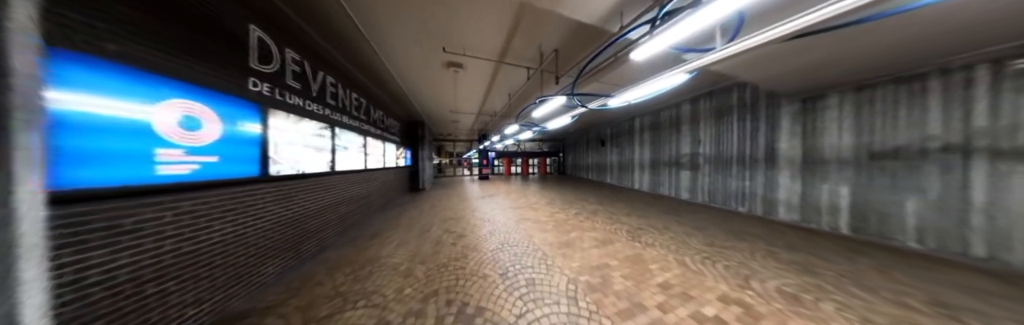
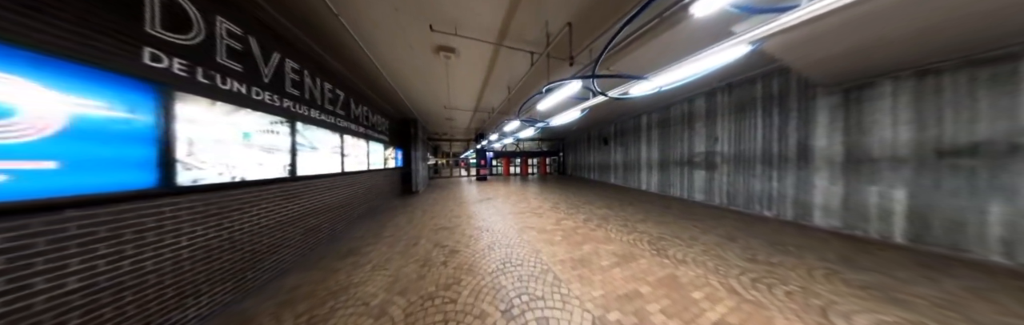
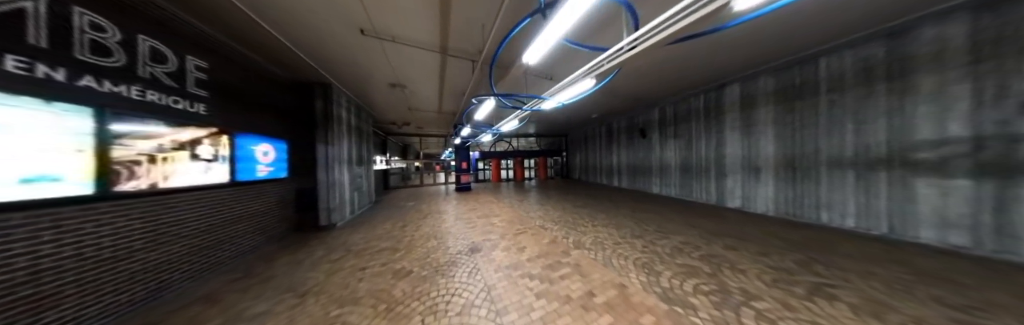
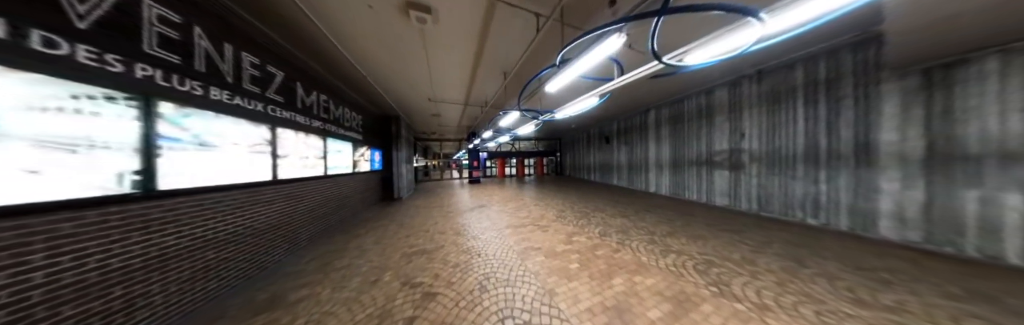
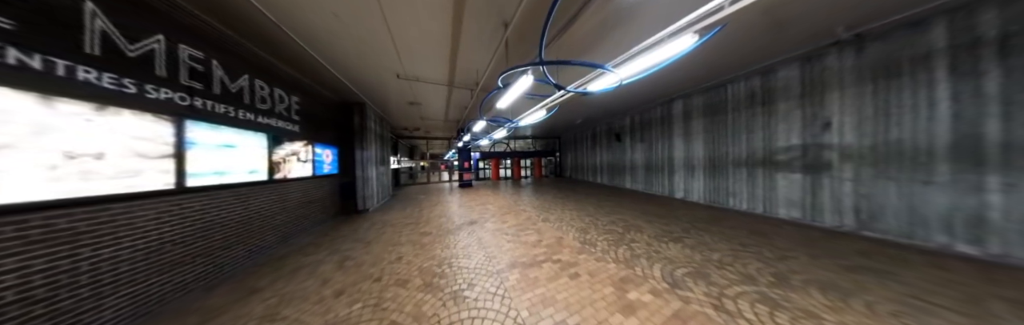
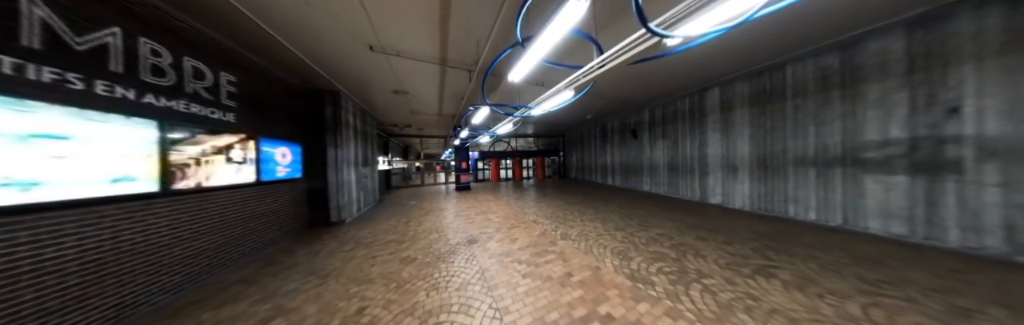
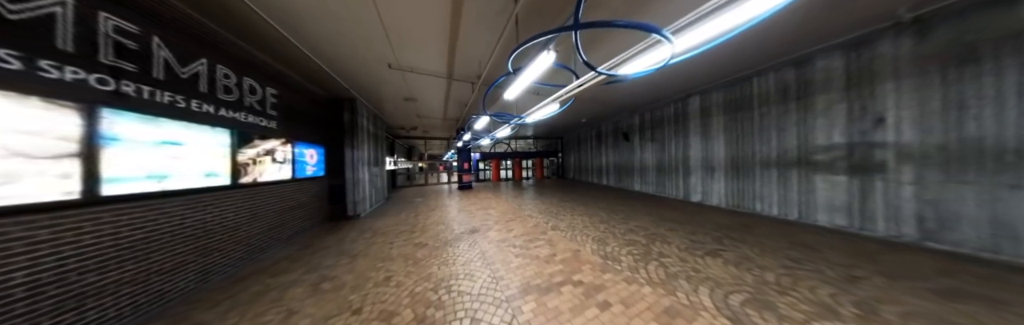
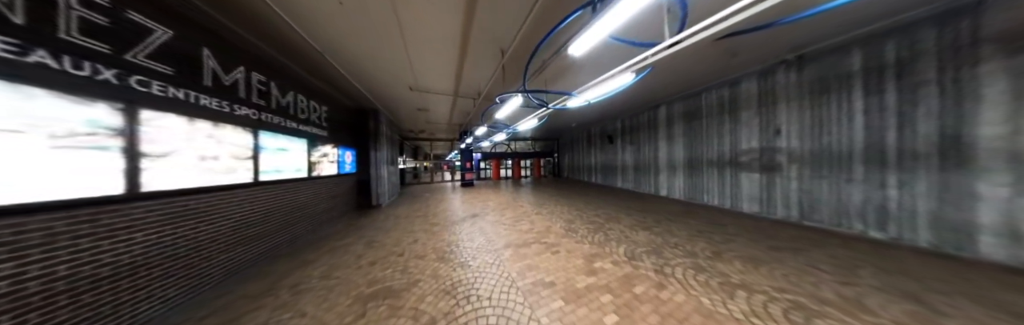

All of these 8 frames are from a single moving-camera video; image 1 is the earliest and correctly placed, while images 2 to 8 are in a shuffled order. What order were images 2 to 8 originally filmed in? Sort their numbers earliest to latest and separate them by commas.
2, 4, 8, 5, 7, 6, 3
